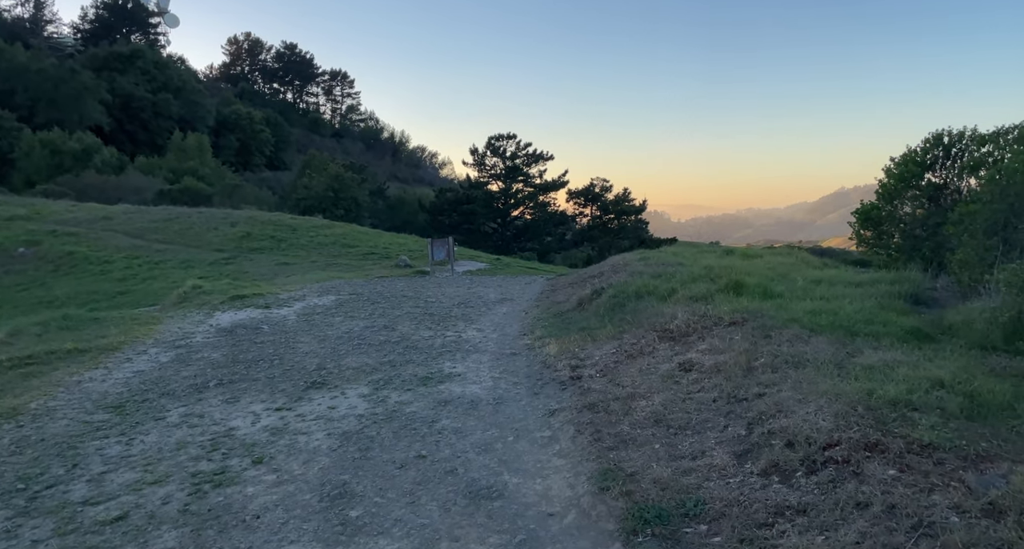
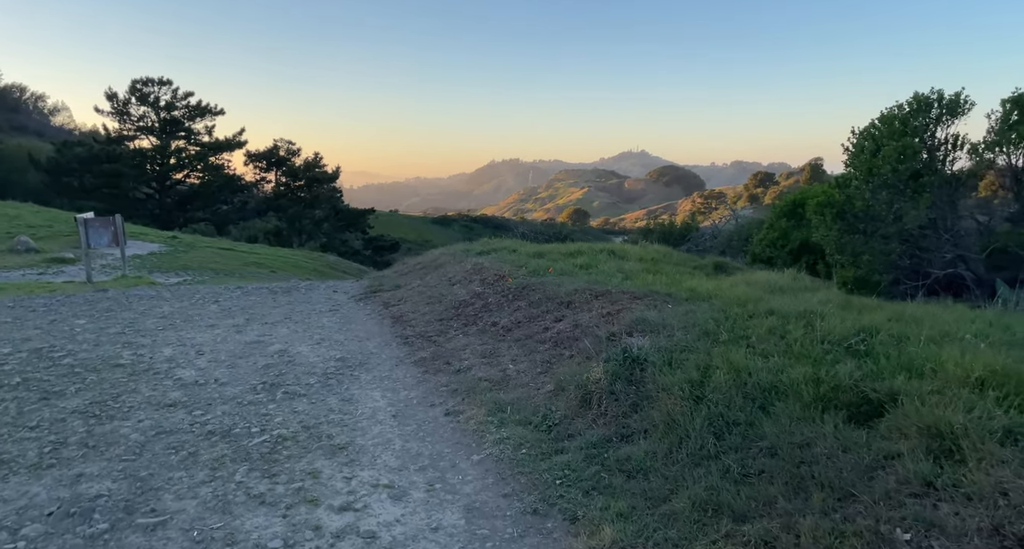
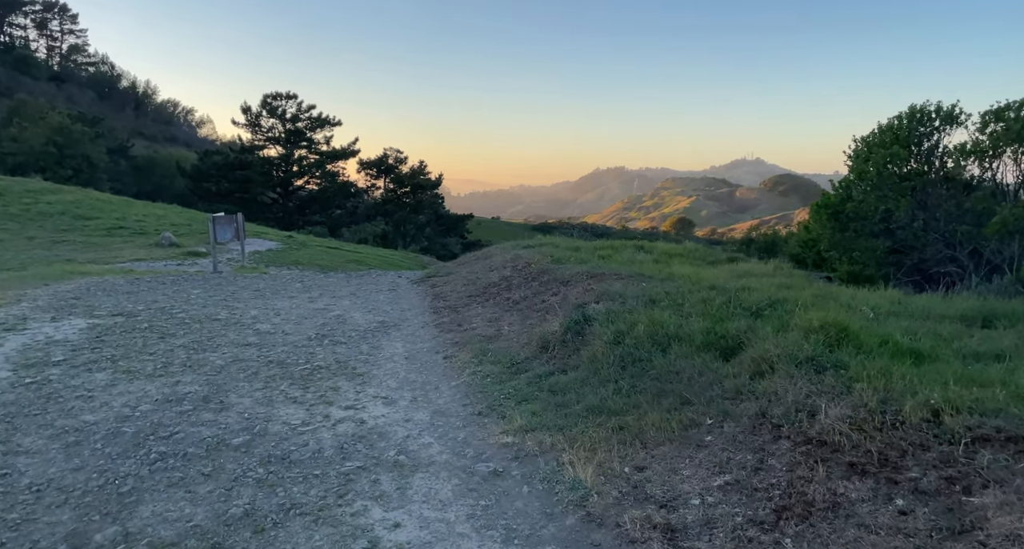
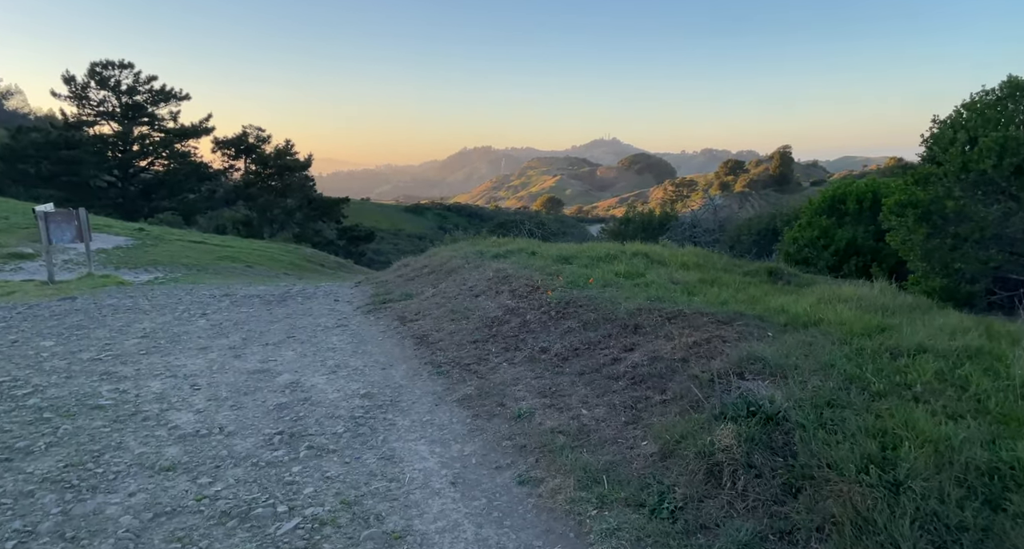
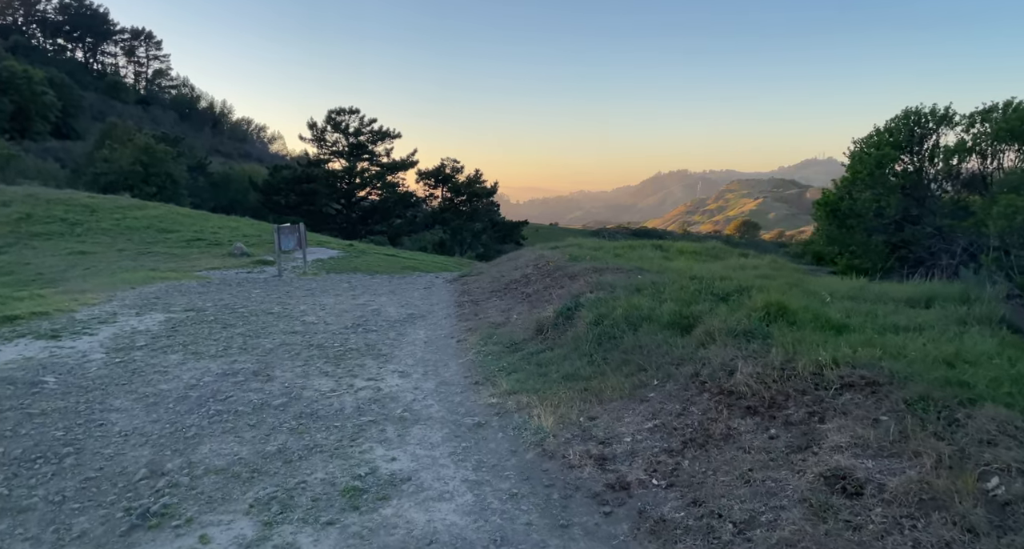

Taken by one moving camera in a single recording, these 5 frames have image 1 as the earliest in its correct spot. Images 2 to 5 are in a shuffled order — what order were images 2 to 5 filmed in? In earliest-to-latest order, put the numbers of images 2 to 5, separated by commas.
5, 3, 2, 4
